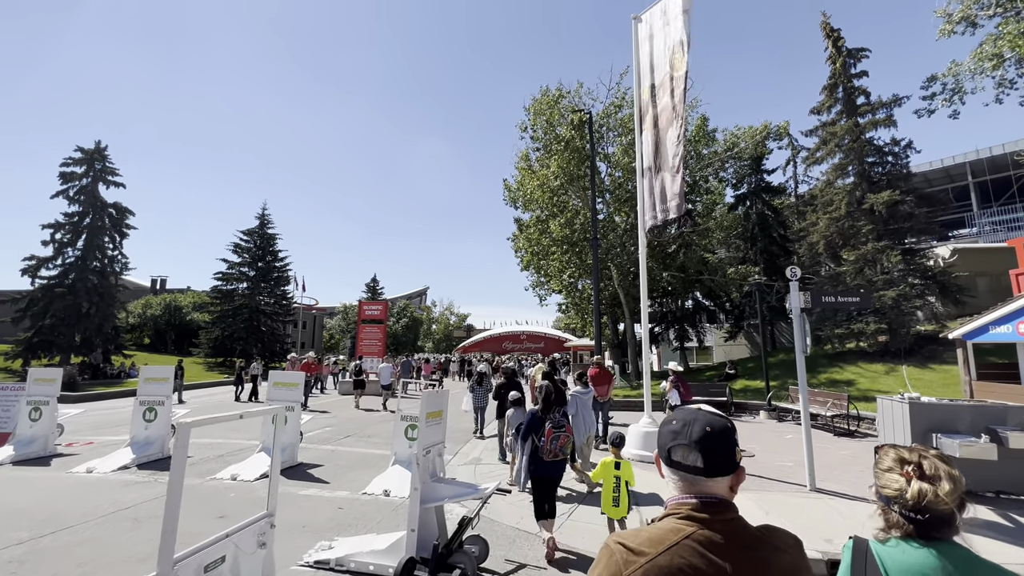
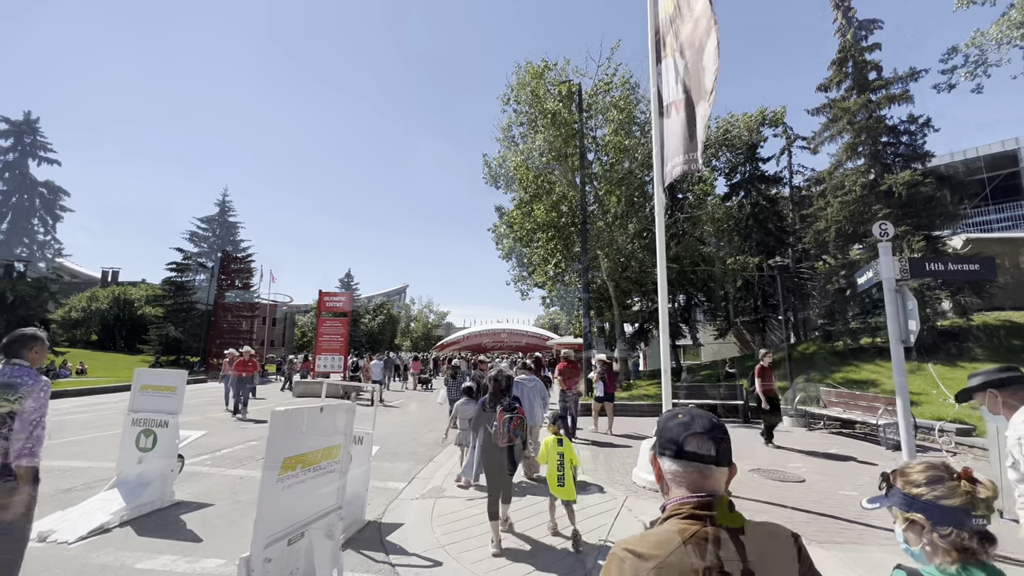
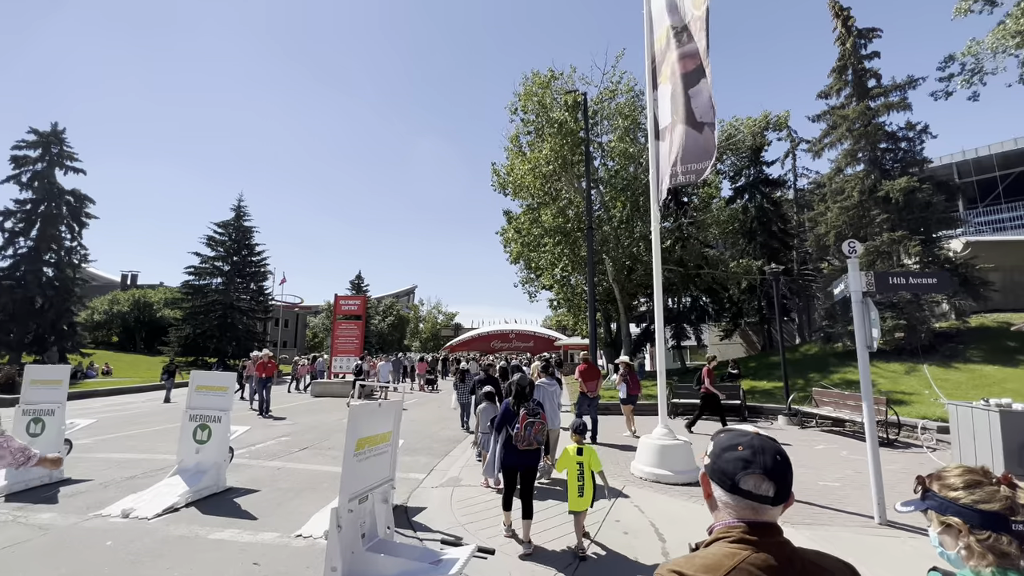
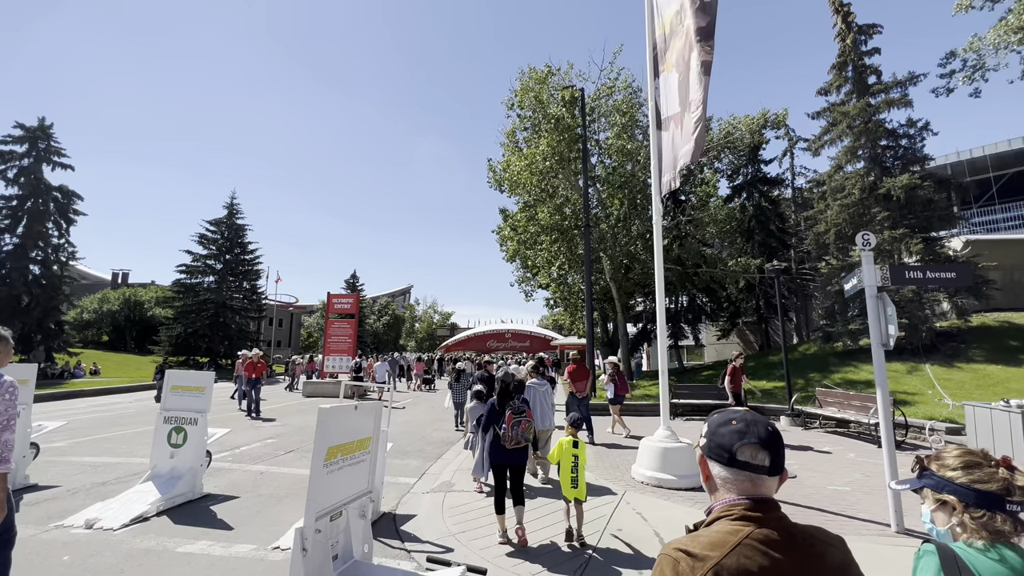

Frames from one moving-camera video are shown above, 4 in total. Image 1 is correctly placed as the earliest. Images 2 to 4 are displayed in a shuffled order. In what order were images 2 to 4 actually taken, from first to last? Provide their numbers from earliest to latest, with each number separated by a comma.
3, 4, 2
